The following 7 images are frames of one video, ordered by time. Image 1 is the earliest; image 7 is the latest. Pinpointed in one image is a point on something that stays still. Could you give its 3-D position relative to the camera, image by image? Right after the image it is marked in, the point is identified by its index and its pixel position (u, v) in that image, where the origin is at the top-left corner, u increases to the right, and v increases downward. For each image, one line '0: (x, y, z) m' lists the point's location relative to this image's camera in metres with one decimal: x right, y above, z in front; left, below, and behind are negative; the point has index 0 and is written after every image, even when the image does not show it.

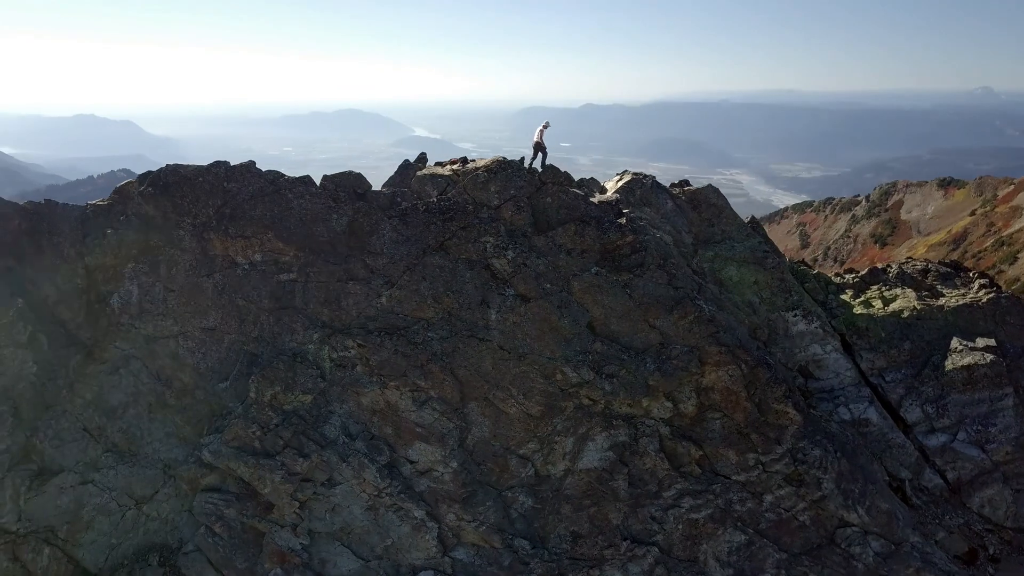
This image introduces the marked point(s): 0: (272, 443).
0: (-5.3, -3.4, +18.1) m
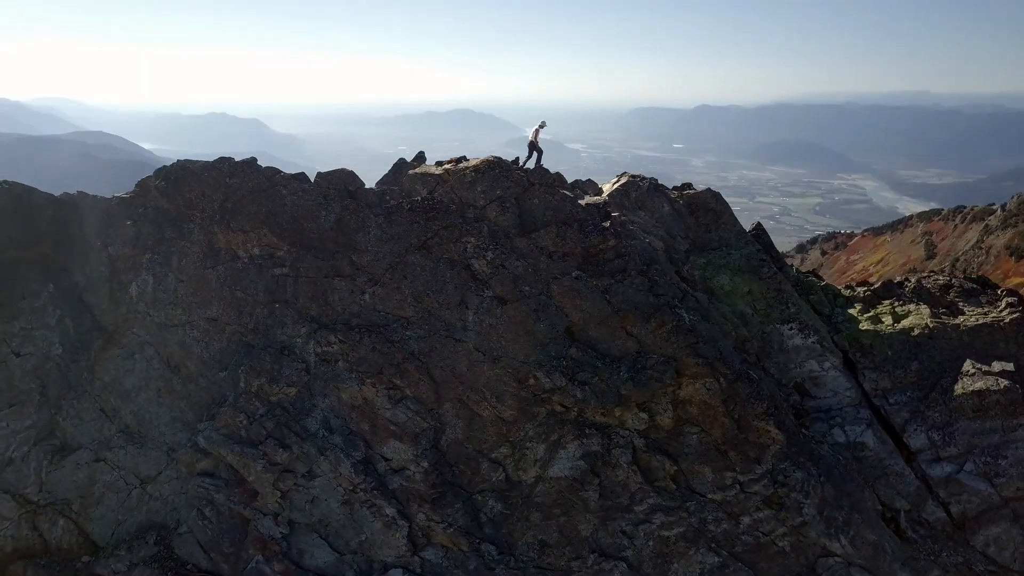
0: (-5.8, -3.3, +18.6) m
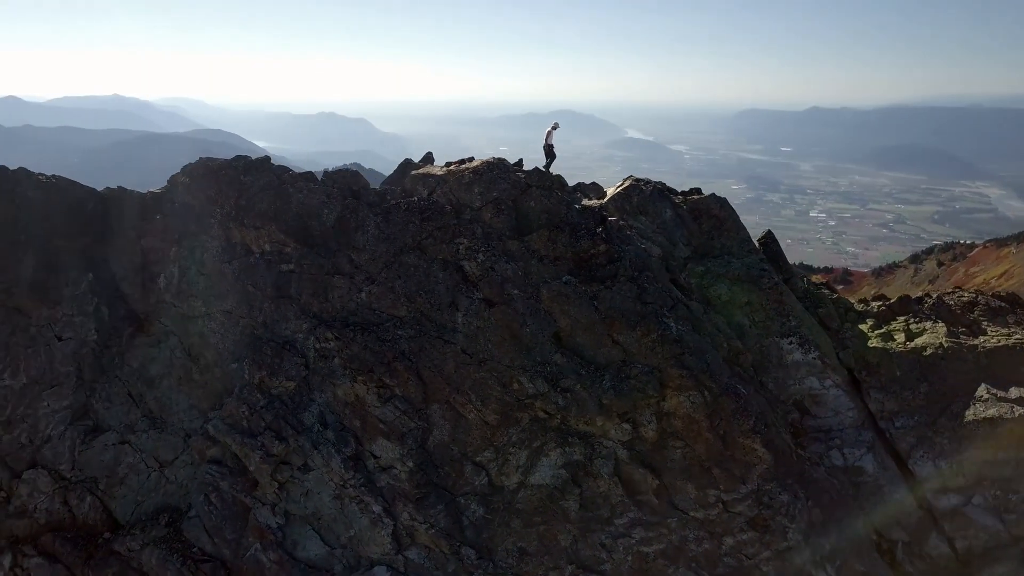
0: (-6.0, -3.2, +19.1) m
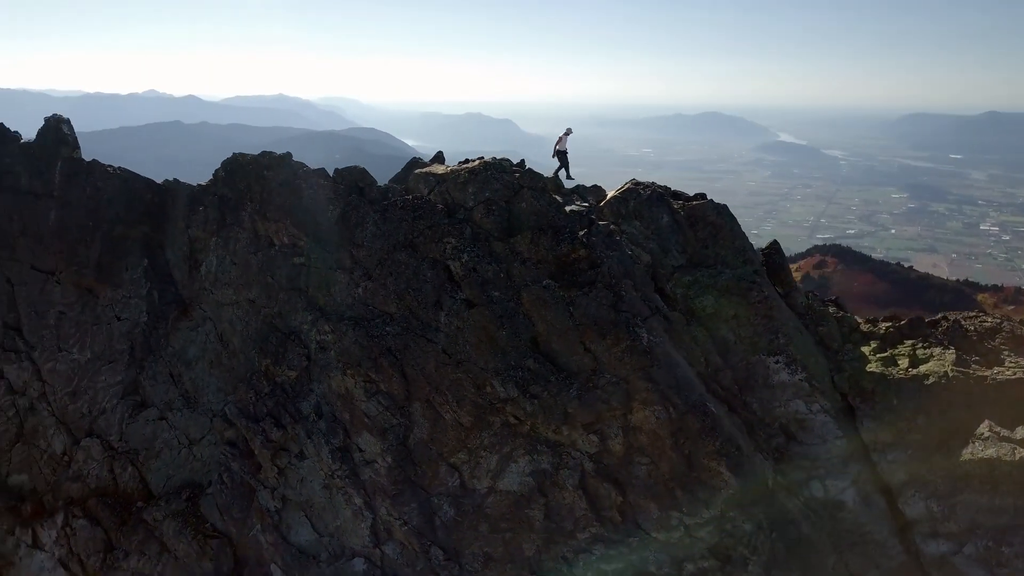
0: (-6.1, -2.9, +19.8) m
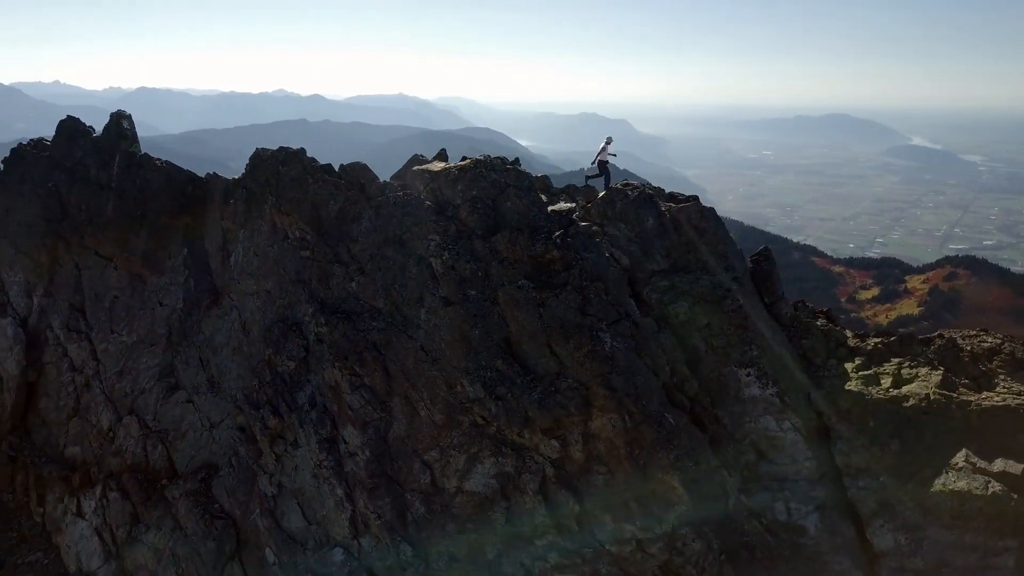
0: (-6.3, -2.7, +20.4) m
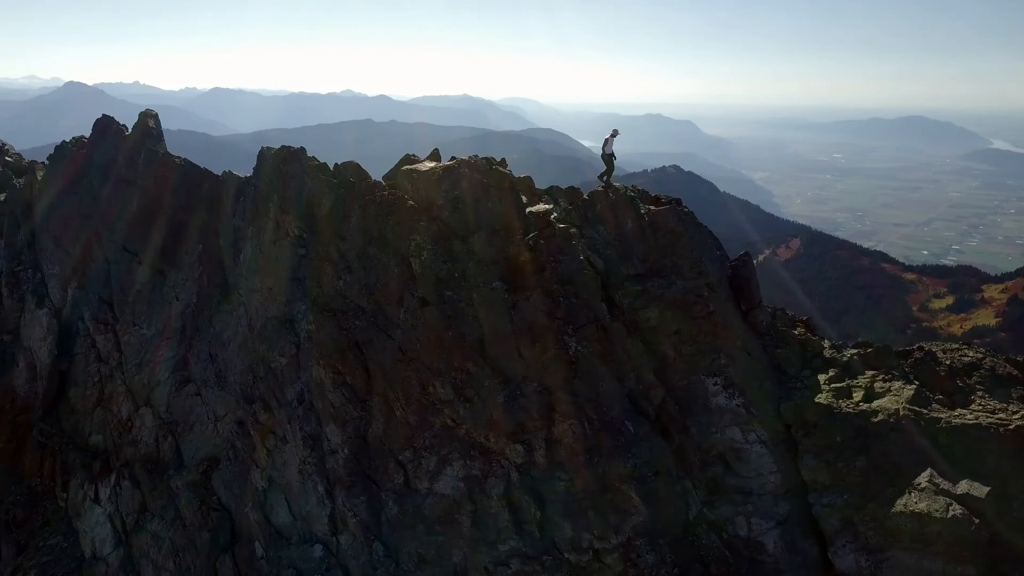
0: (-6.5, -2.6, +20.7) m
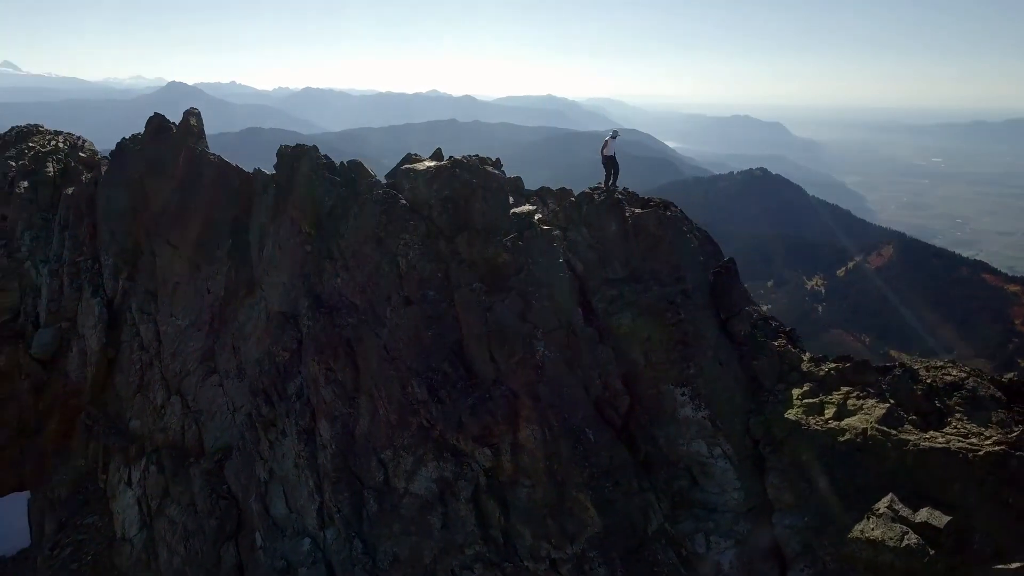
0: (-6.5, -2.5, +21.2) m
